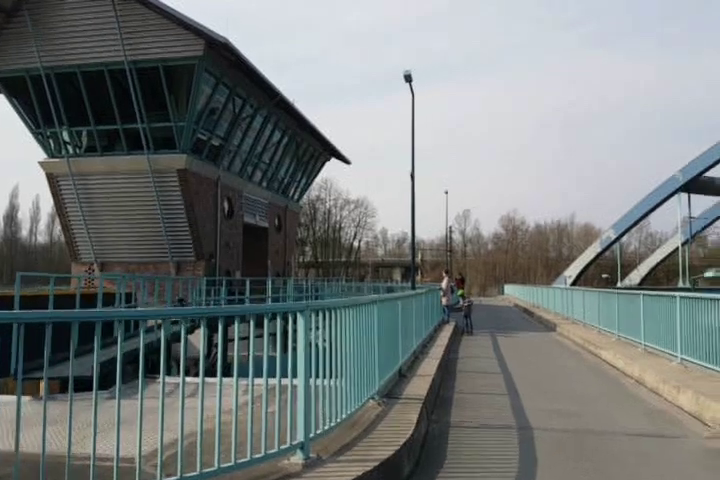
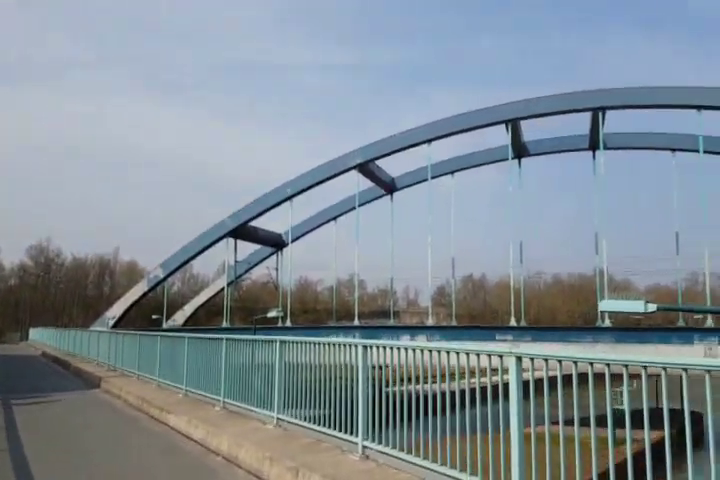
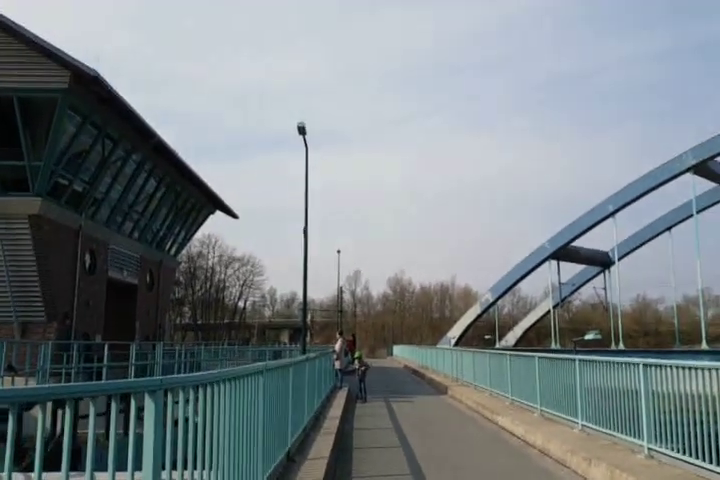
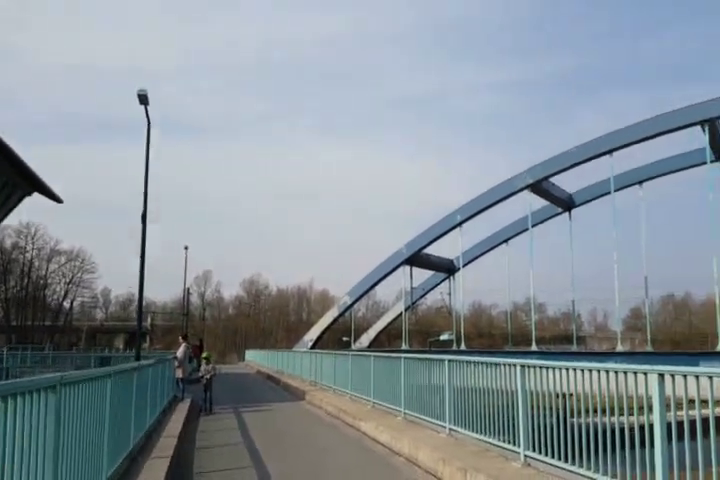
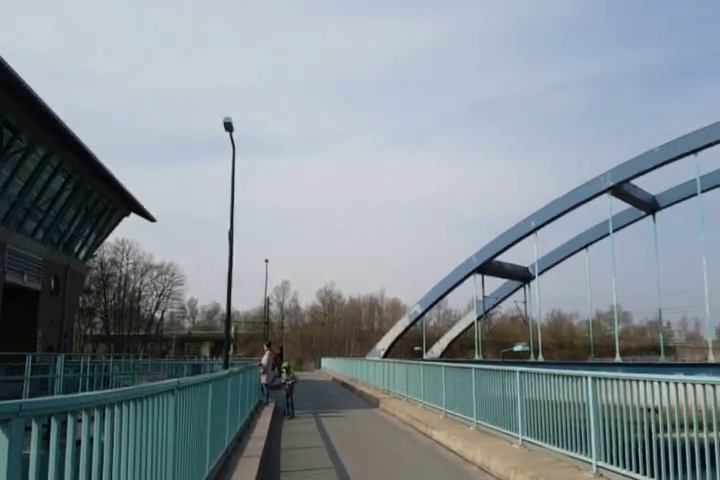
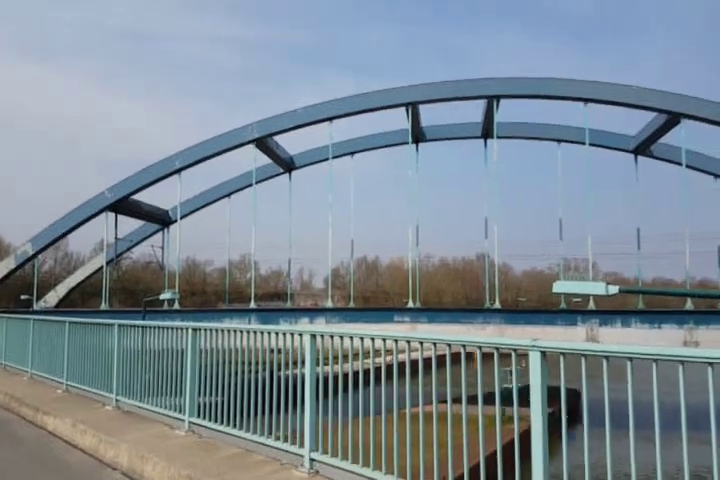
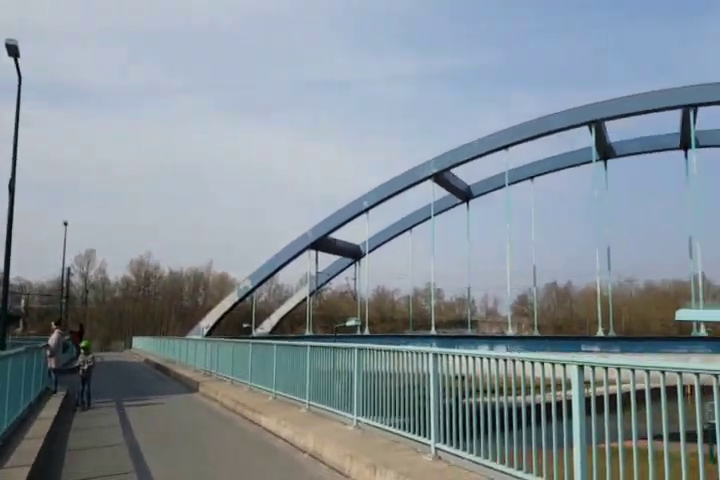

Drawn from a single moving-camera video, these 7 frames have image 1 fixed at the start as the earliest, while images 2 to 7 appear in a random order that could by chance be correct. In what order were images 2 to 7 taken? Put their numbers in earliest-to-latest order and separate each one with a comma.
3, 5, 4, 7, 2, 6
